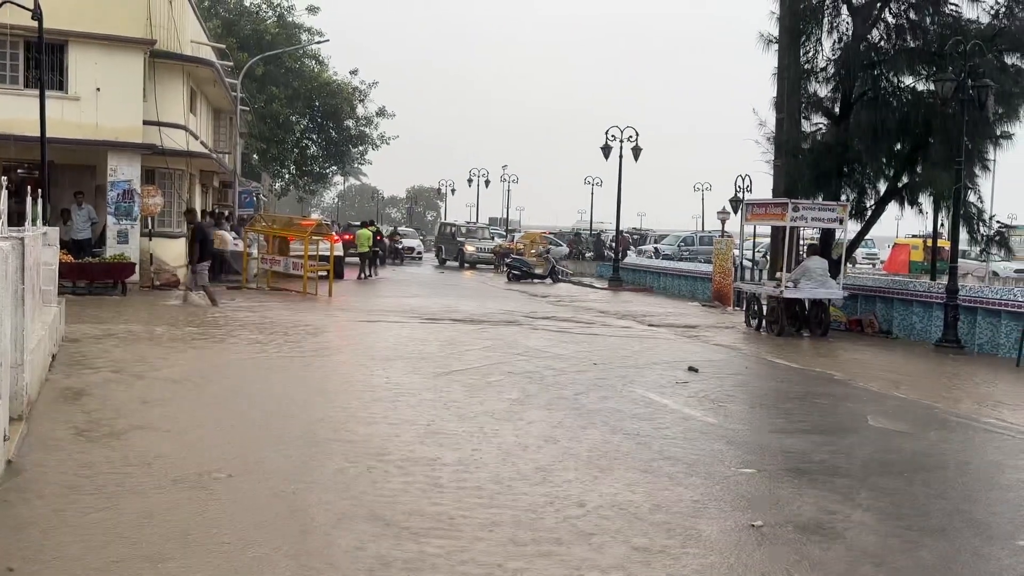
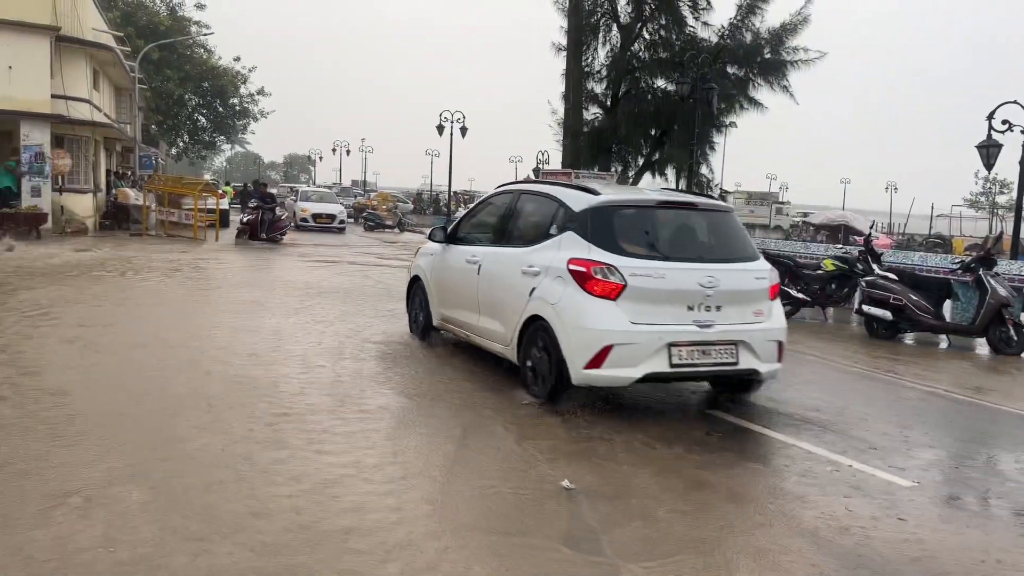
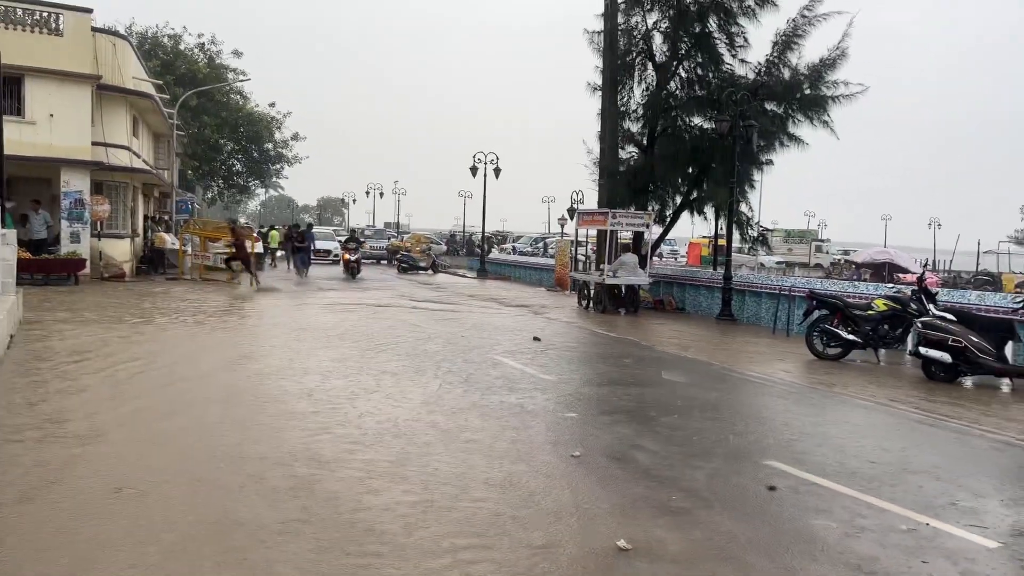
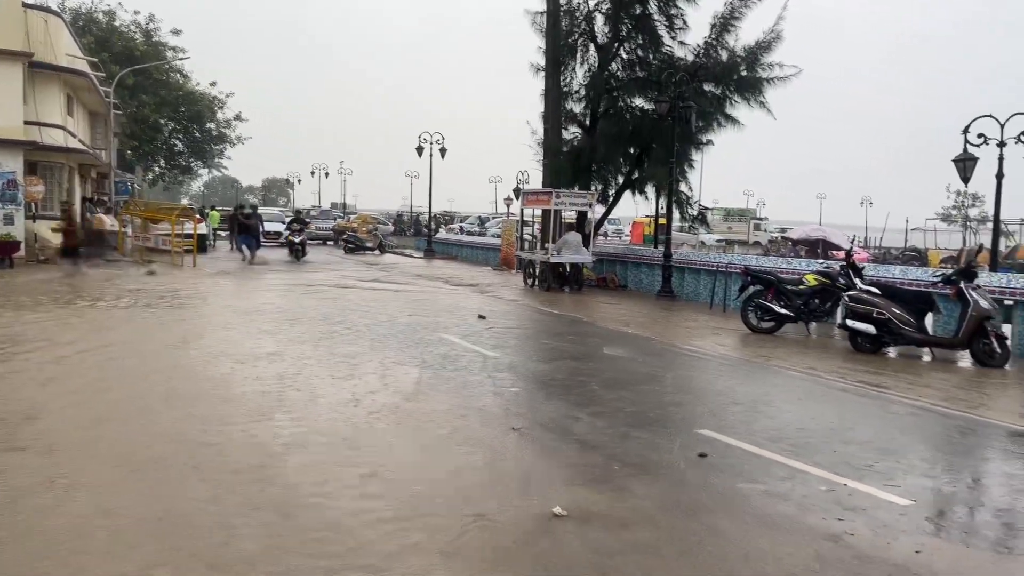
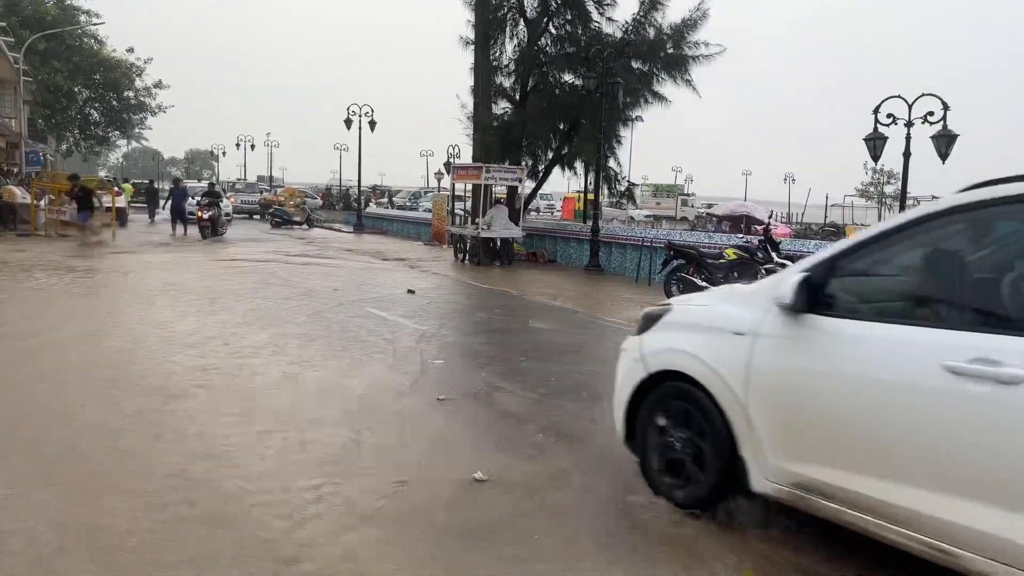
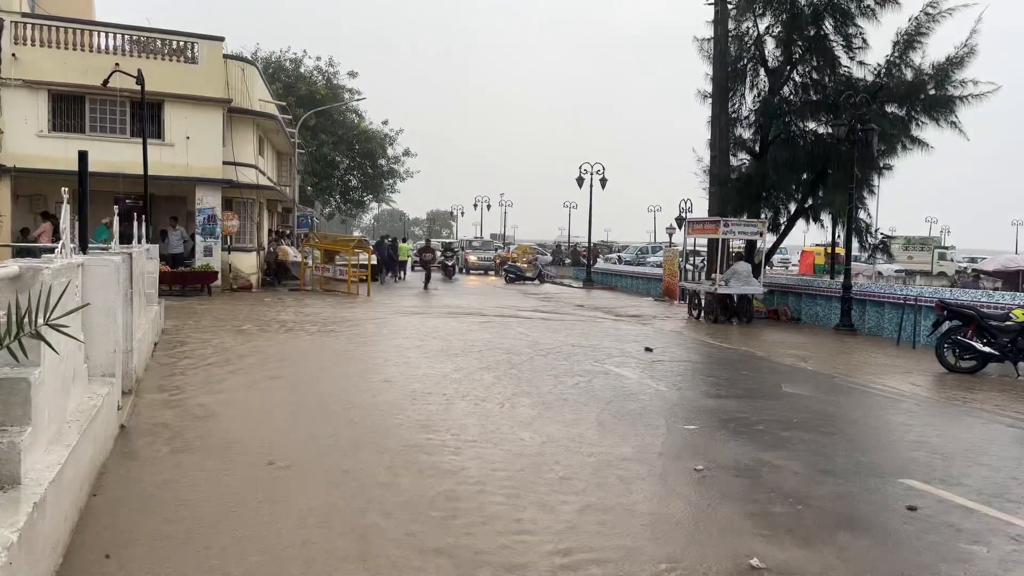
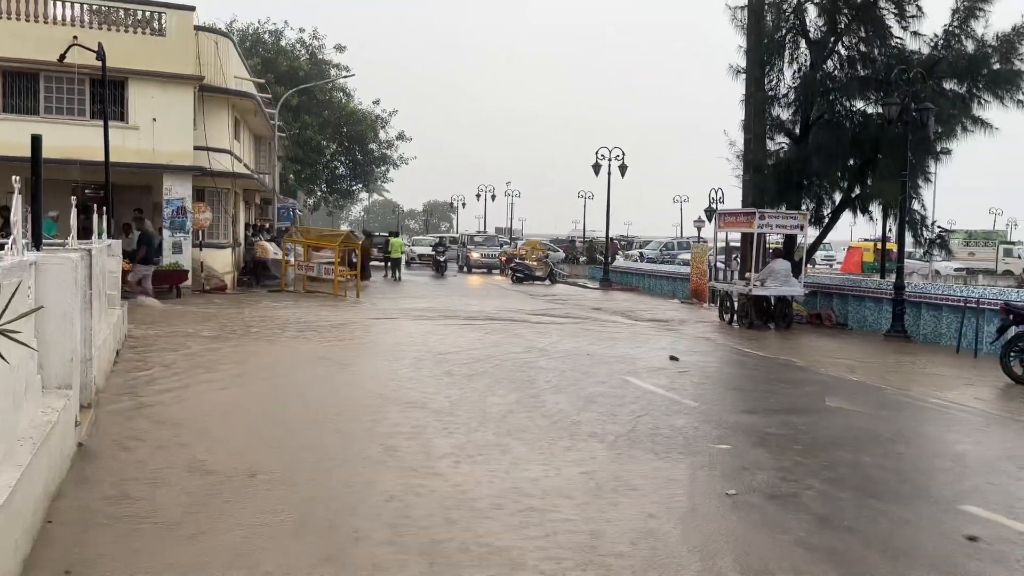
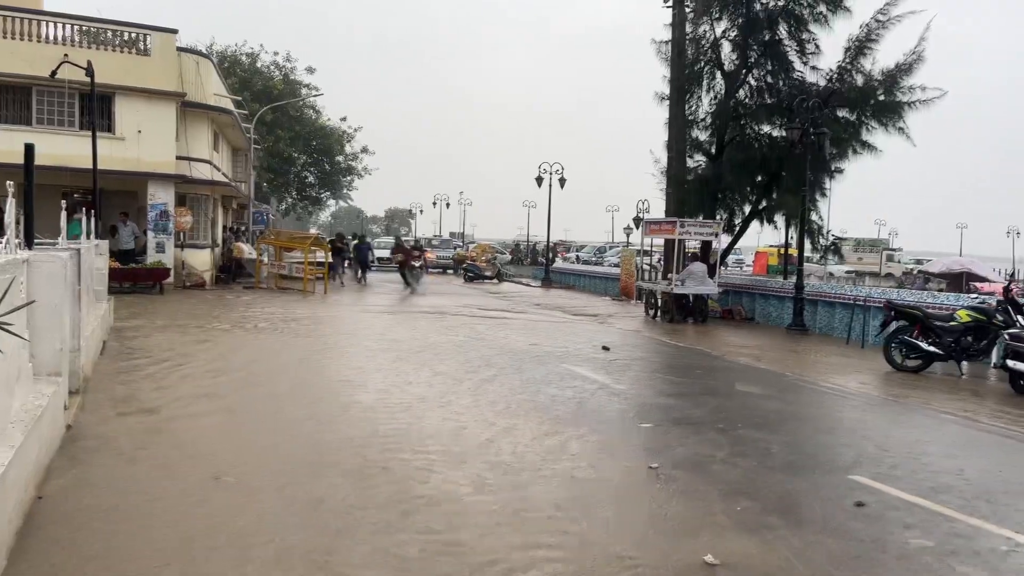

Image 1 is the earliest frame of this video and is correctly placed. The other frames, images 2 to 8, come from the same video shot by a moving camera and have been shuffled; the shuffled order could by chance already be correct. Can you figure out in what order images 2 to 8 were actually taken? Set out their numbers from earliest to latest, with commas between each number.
7, 6, 8, 3, 4, 5, 2
